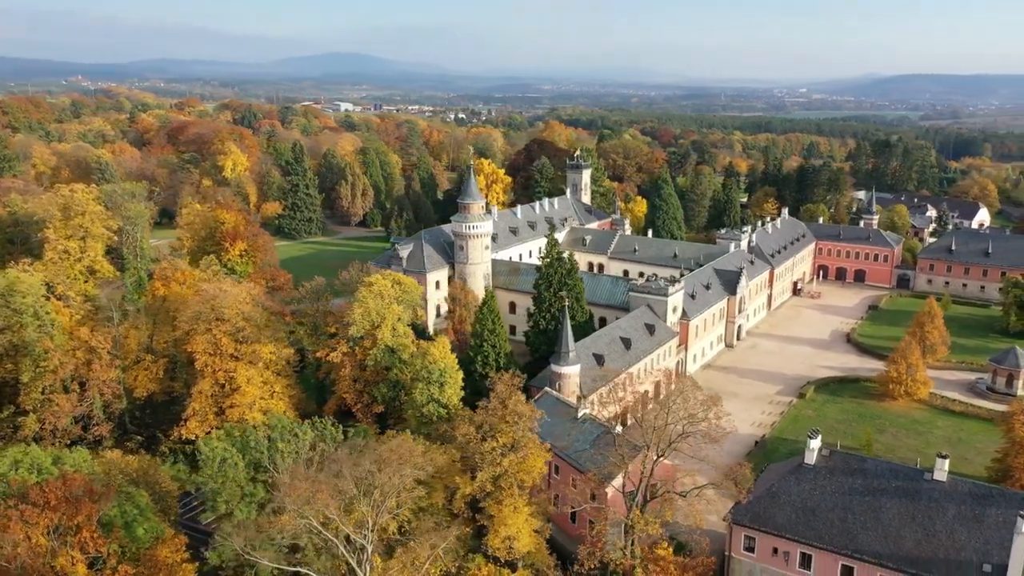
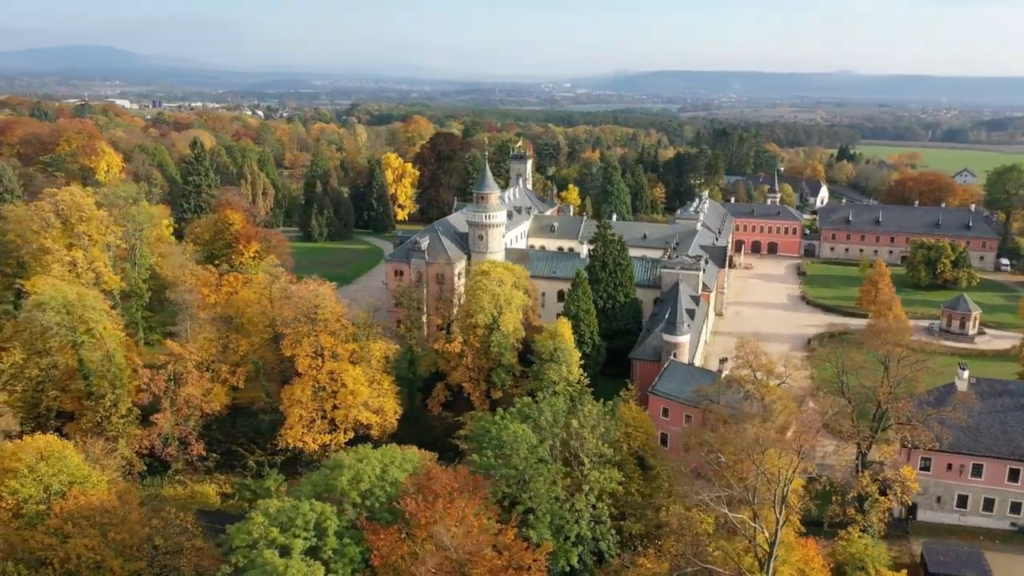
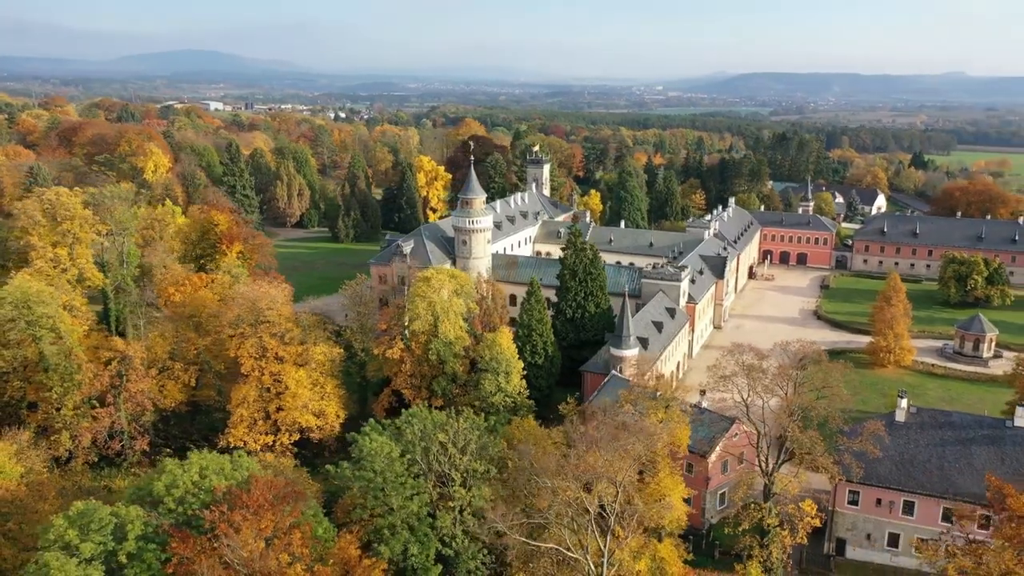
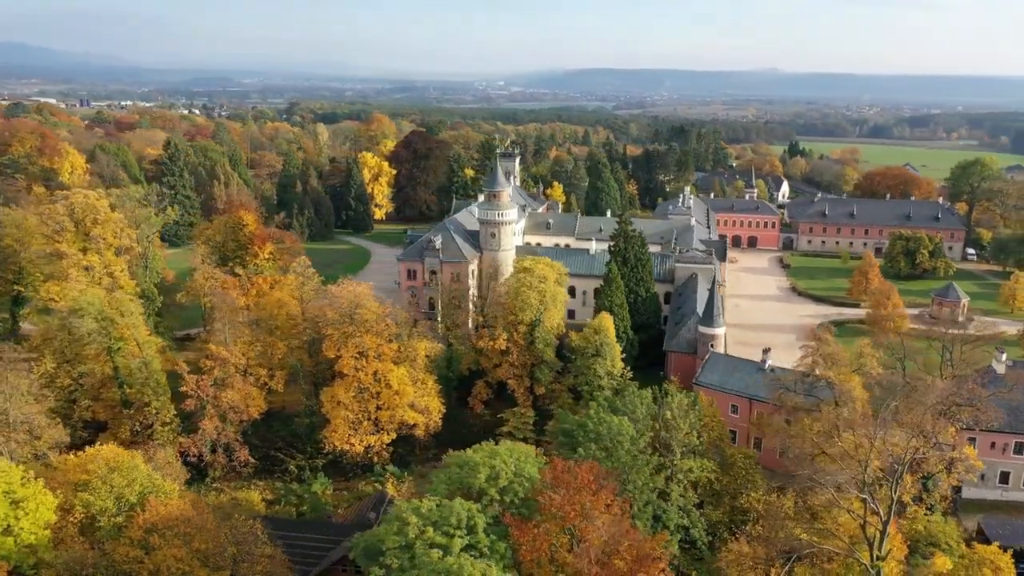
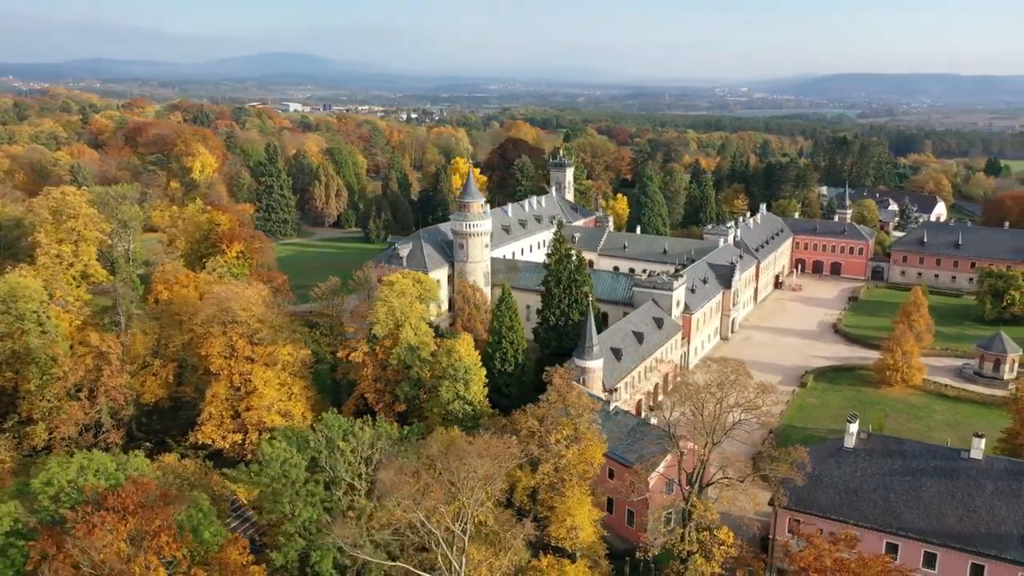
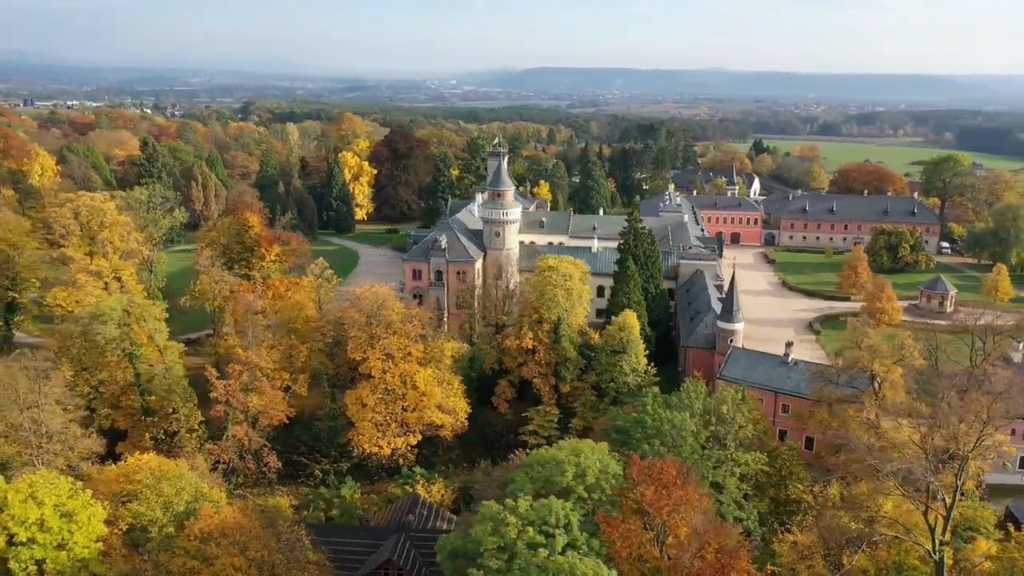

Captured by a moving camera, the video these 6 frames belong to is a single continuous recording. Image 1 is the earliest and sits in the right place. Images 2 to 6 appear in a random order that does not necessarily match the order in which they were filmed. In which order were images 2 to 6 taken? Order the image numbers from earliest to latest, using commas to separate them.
5, 3, 2, 4, 6
